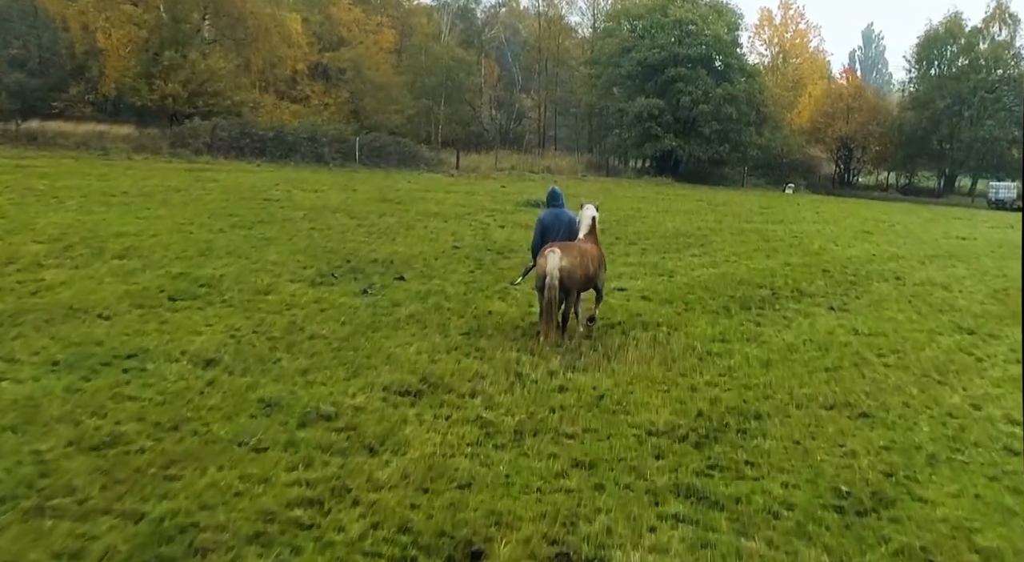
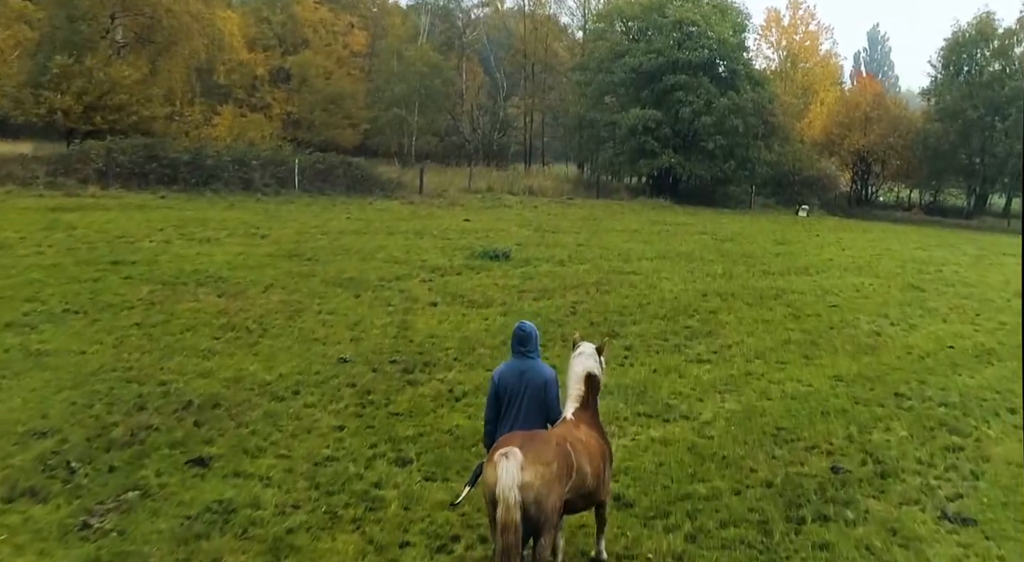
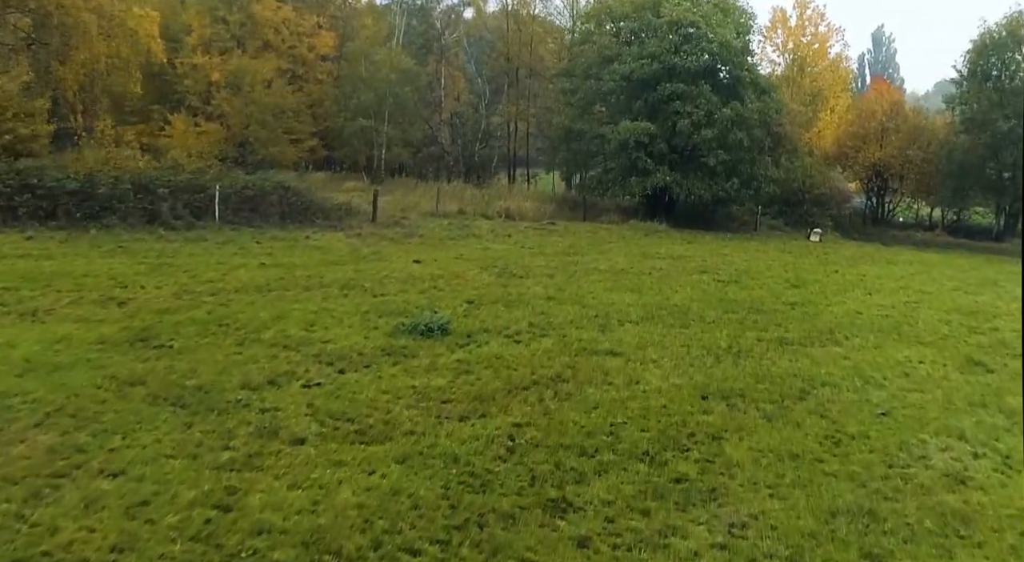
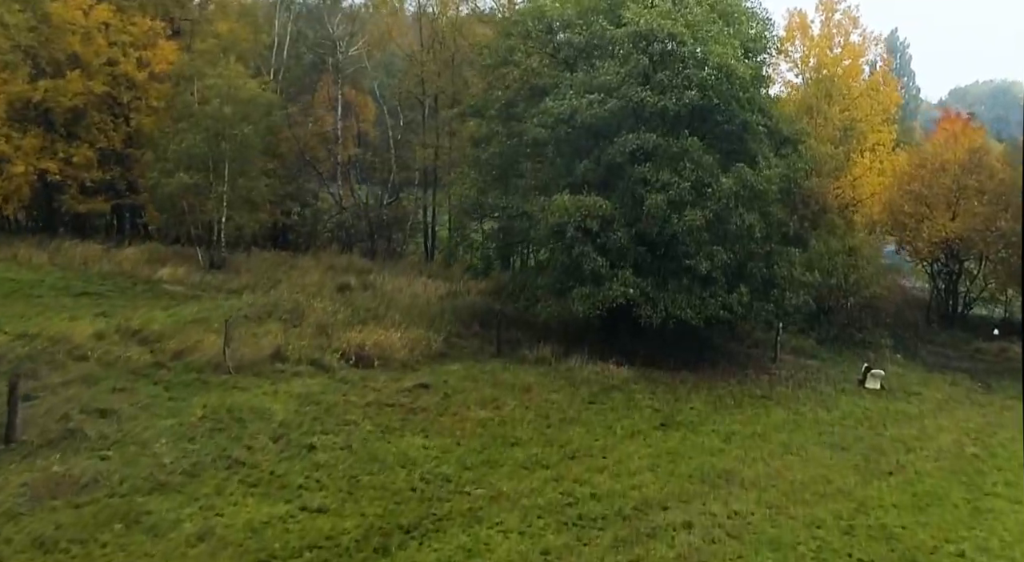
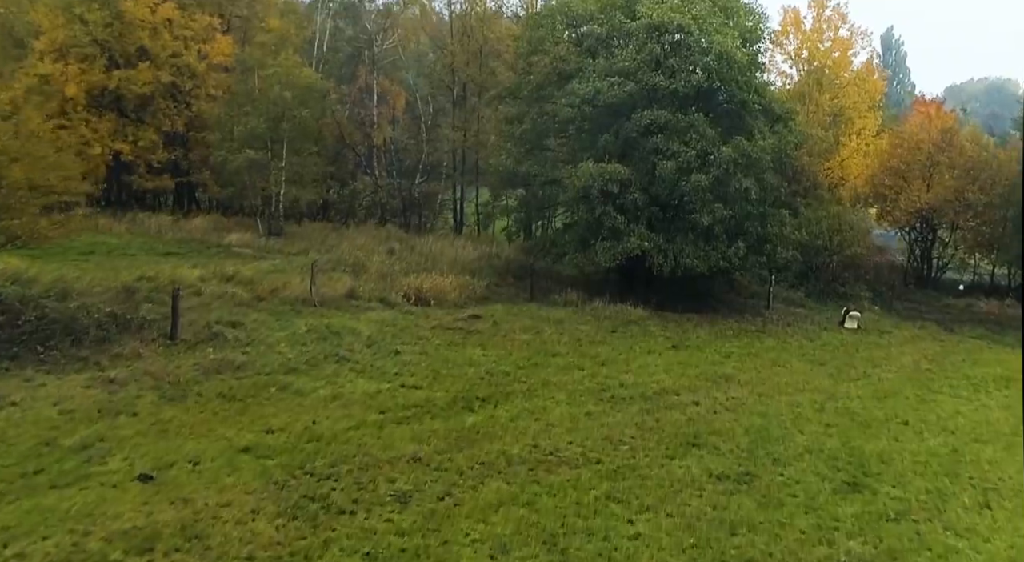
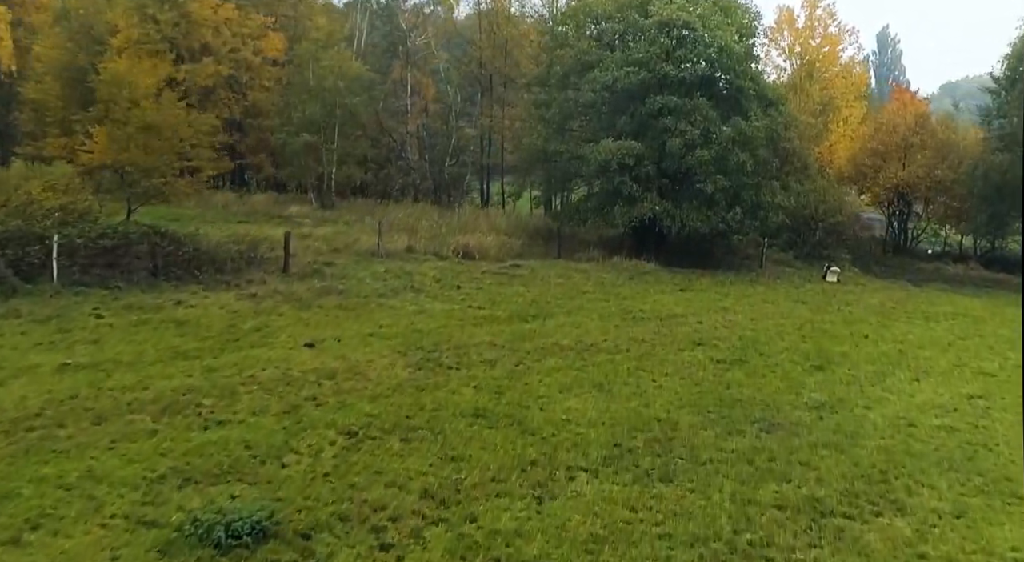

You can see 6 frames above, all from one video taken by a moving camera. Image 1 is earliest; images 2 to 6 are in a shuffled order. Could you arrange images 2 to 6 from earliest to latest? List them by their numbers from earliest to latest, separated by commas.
2, 3, 6, 5, 4
